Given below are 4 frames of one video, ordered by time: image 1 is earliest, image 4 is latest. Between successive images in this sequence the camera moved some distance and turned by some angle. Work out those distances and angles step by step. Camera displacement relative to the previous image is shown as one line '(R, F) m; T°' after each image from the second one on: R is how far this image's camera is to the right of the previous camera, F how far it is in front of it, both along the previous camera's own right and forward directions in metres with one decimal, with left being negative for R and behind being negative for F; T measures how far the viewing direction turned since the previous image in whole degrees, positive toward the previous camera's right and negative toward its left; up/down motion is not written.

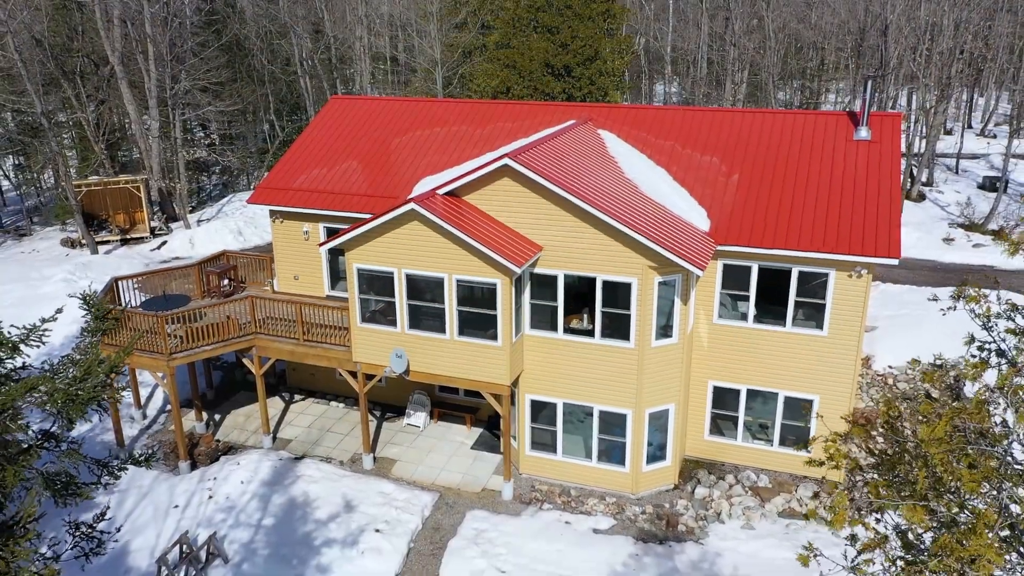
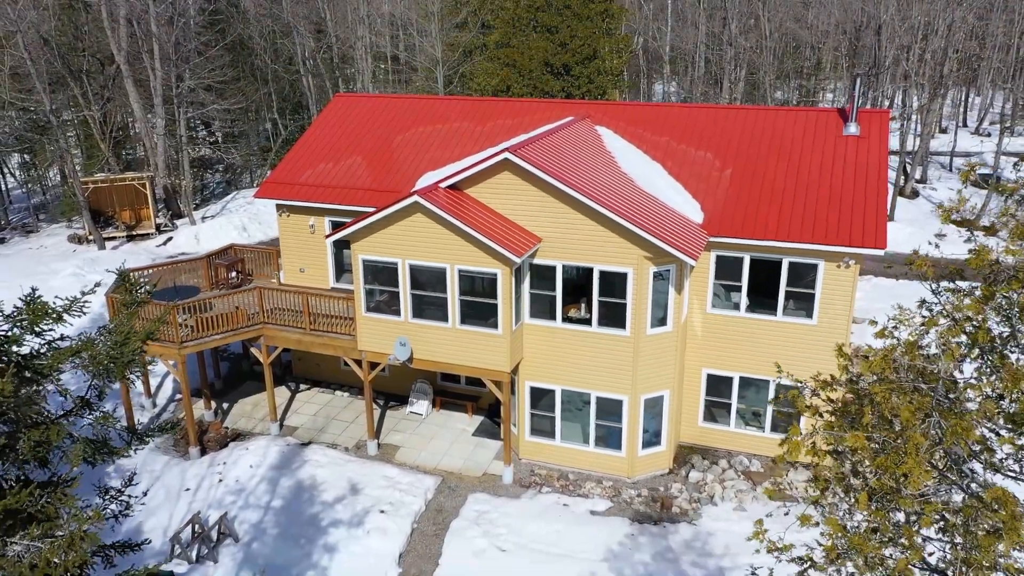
(0.0, -0.5) m; 0°
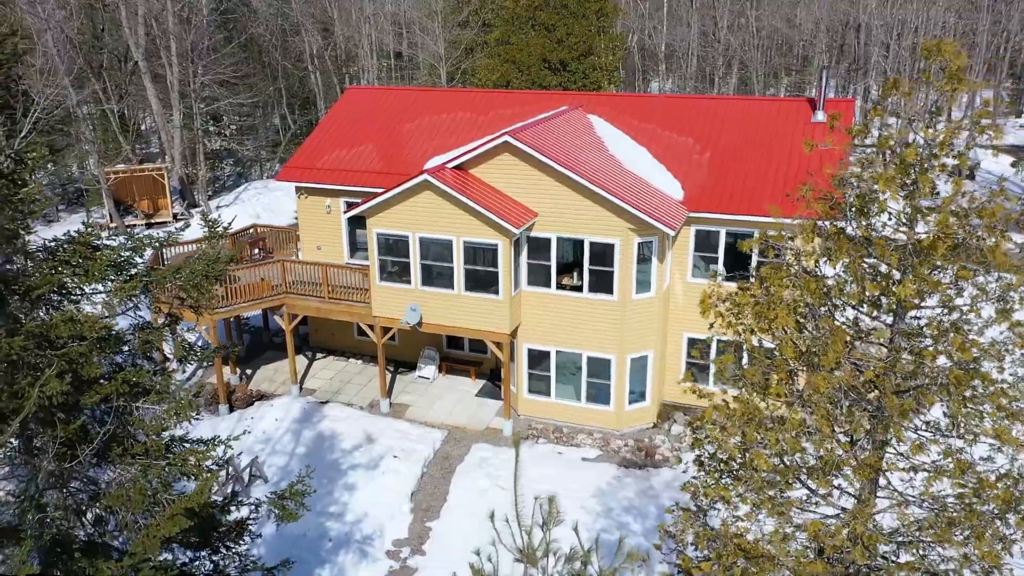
(0.0, -1.6) m; 0°
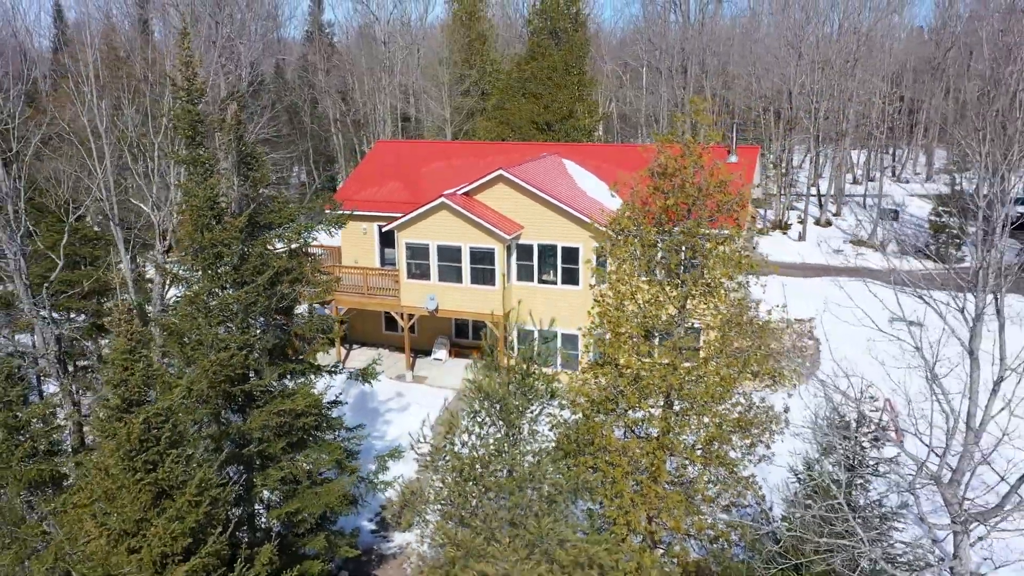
(+0.1, -5.7) m; 0°
